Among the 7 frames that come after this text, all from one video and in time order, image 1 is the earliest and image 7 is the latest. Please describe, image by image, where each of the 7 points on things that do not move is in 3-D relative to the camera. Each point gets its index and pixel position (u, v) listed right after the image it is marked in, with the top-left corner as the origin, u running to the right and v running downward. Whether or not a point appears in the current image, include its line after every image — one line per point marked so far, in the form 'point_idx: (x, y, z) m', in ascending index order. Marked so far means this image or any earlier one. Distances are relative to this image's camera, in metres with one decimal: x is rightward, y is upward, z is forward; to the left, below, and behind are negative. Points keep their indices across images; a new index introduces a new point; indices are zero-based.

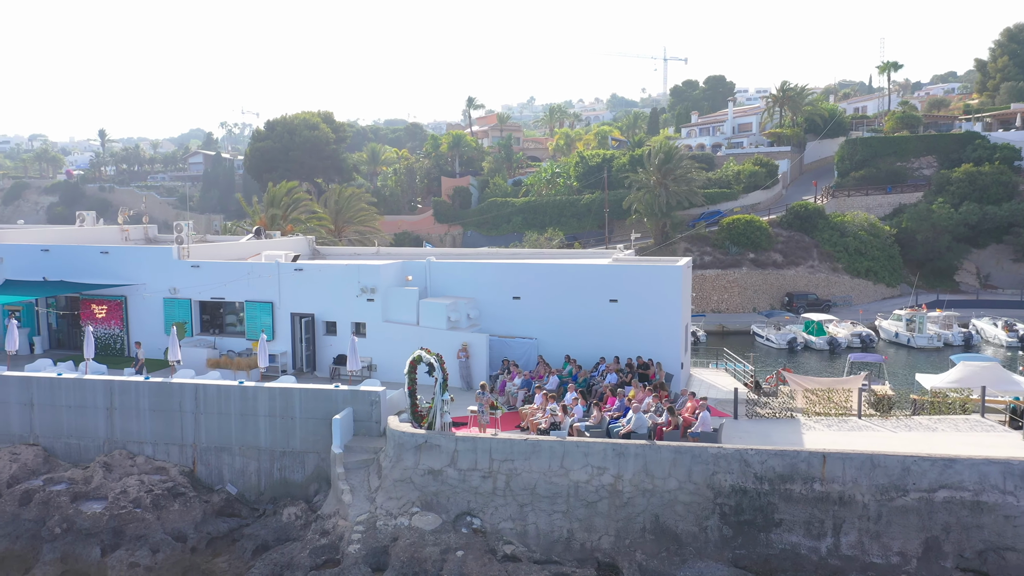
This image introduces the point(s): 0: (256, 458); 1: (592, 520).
0: (-4.9, -3.2, +15.6) m
1: (+1.3, -3.7, +13.0) m
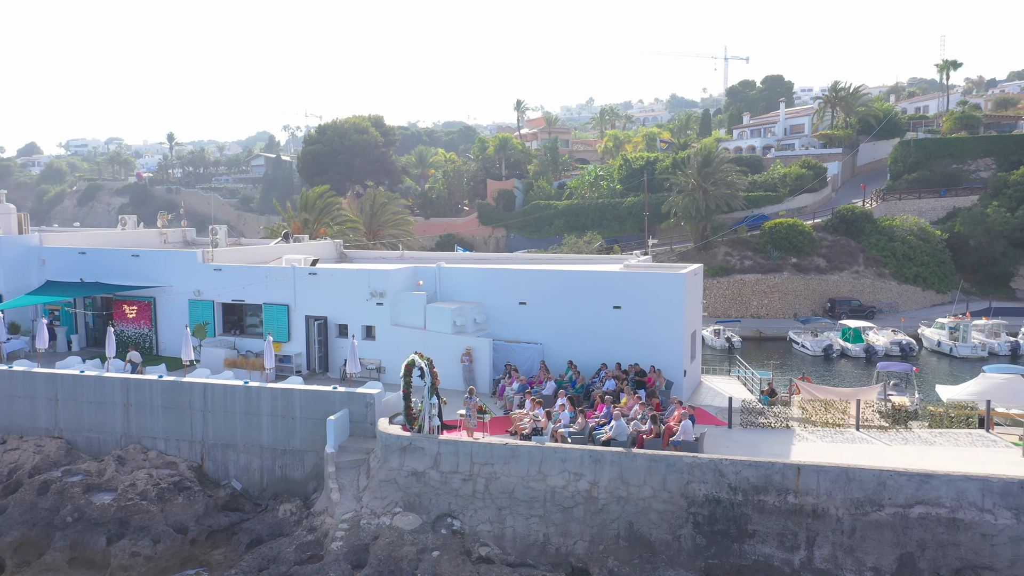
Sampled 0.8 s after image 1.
0: (-5.0, -3.3, +16.3) m
1: (+0.9, -3.8, +13.2) m
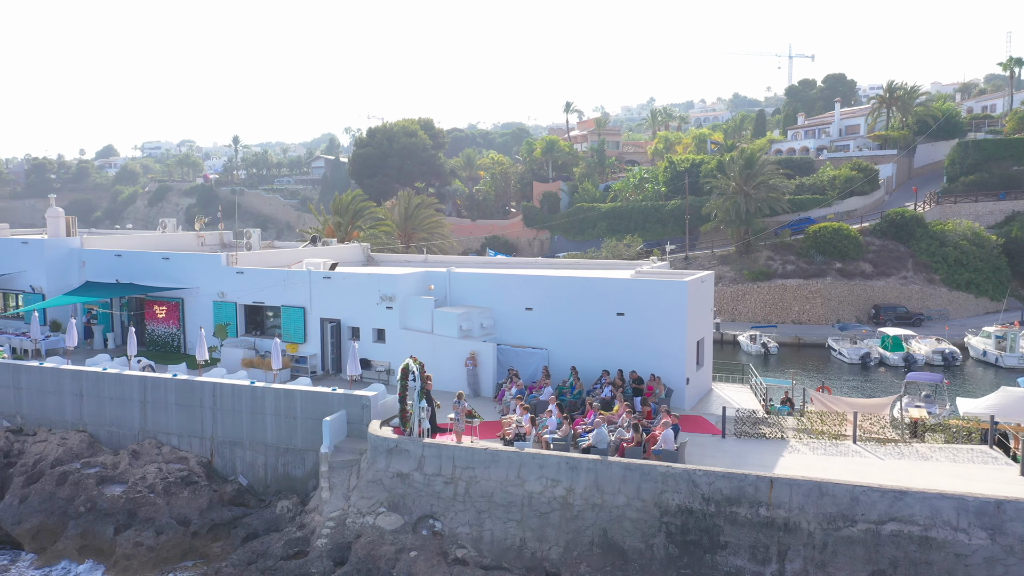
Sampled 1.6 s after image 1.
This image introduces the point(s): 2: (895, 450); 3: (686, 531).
0: (-5.2, -3.4, +16.9) m
1: (+0.5, -4.0, +13.4) m
2: (+7.2, -3.1, +15.4) m
3: (+2.7, -3.8, +12.7) m
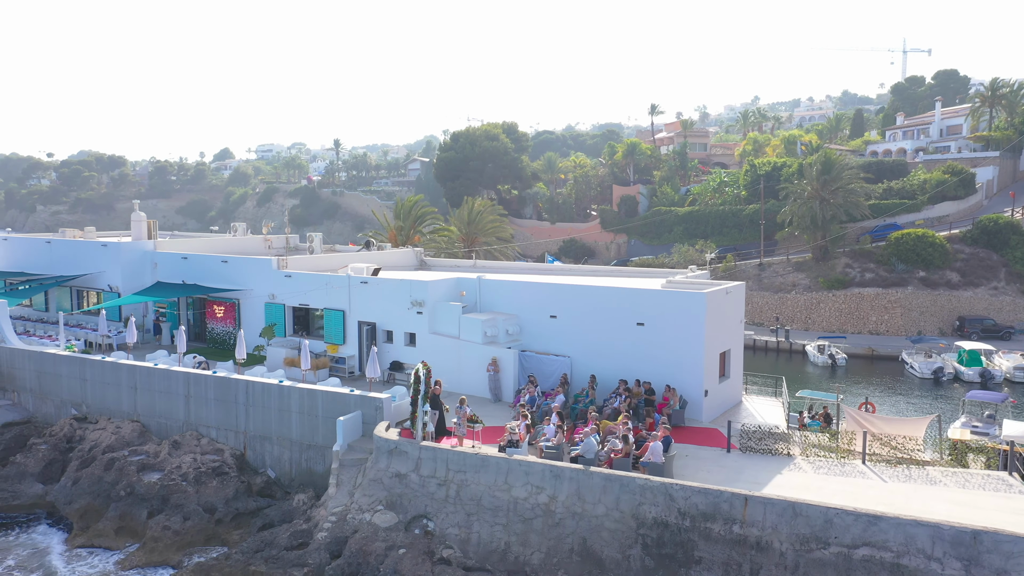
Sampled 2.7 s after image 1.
0: (-4.9, -3.5, +18.0) m
1: (+0.3, -4.2, +13.7) m
2: (+7.1, -3.4, +14.9) m
3: (+2.3, -4.0, +12.8) m
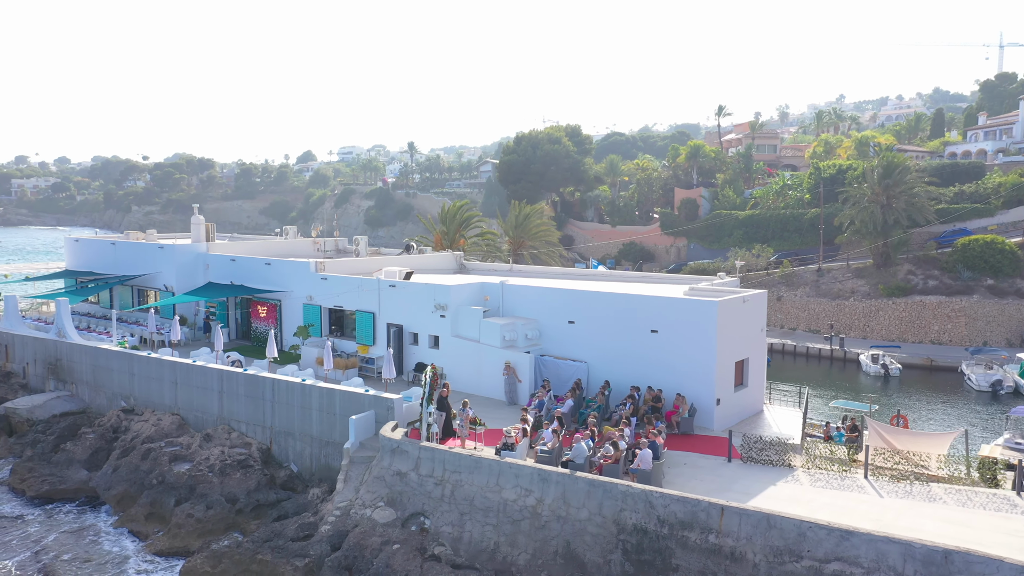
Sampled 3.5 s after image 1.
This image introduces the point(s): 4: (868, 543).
0: (-4.7, -3.6, +18.8) m
1: (+0.1, -4.3, +14.1) m
2: (+7.0, -3.6, +14.6) m
3: (+2.0, -4.2, +13.0) m
4: (+4.9, -3.5, +11.2) m
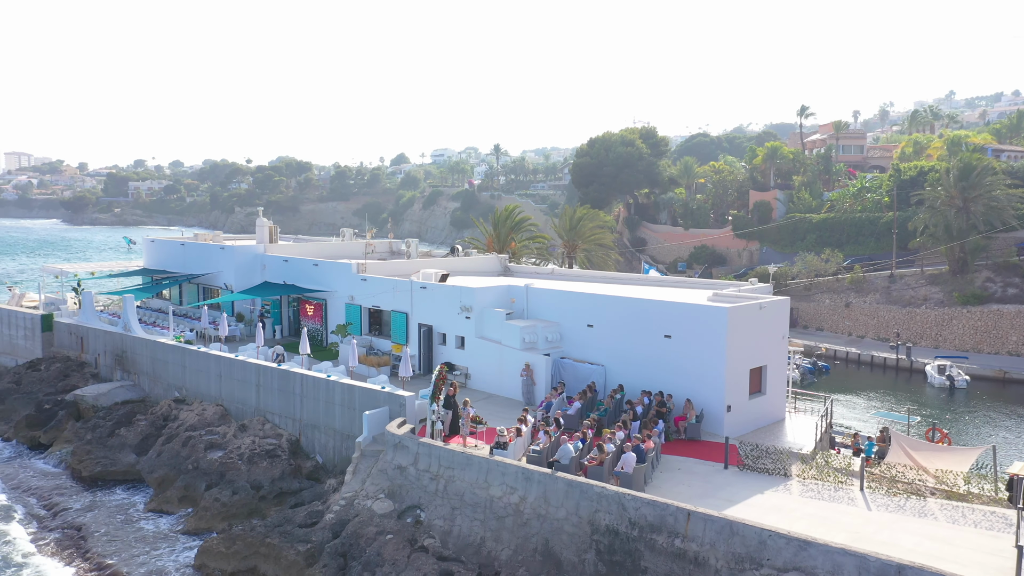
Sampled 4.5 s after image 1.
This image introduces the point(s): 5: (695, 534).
0: (-4.4, -3.6, +19.8) m
1: (-0.2, -4.3, +14.6) m
2: (+6.8, -3.7, +14.2) m
3: (+1.6, -4.3, +13.2) m
4: (+4.3, -3.6, +11.2) m
5: (+2.8, -3.7, +12.4) m
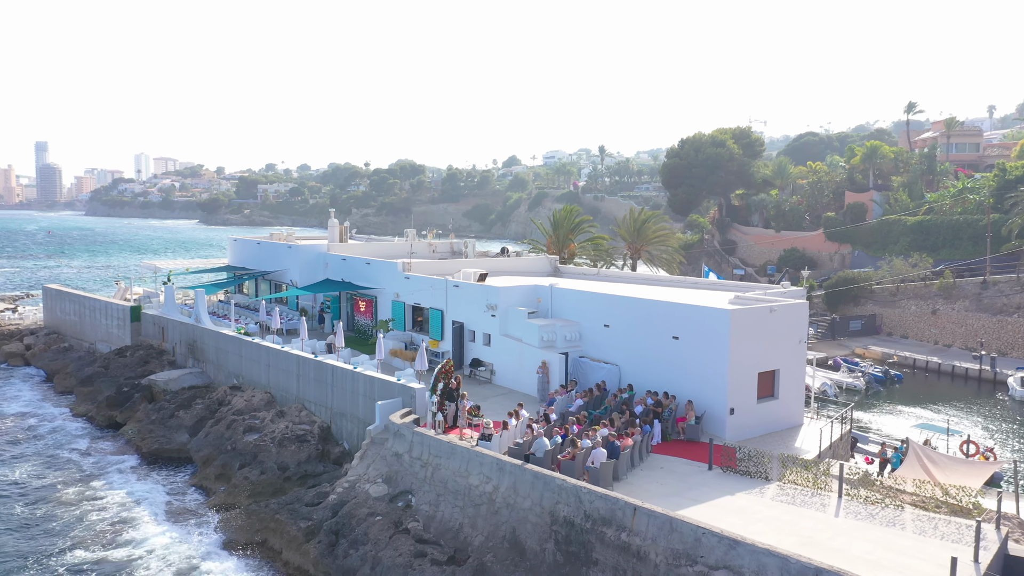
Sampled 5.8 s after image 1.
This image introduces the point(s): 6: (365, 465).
0: (-4.0, -3.5, +21.0) m
1: (-0.7, -4.3, +15.2) m
2: (+6.2, -3.8, +13.9) m
3: (+0.9, -4.2, +13.6) m
4: (+3.3, -3.6, +11.2) m
5: (+2.0, -3.7, +12.6) m
6: (-3.2, -3.9, +17.9) m
